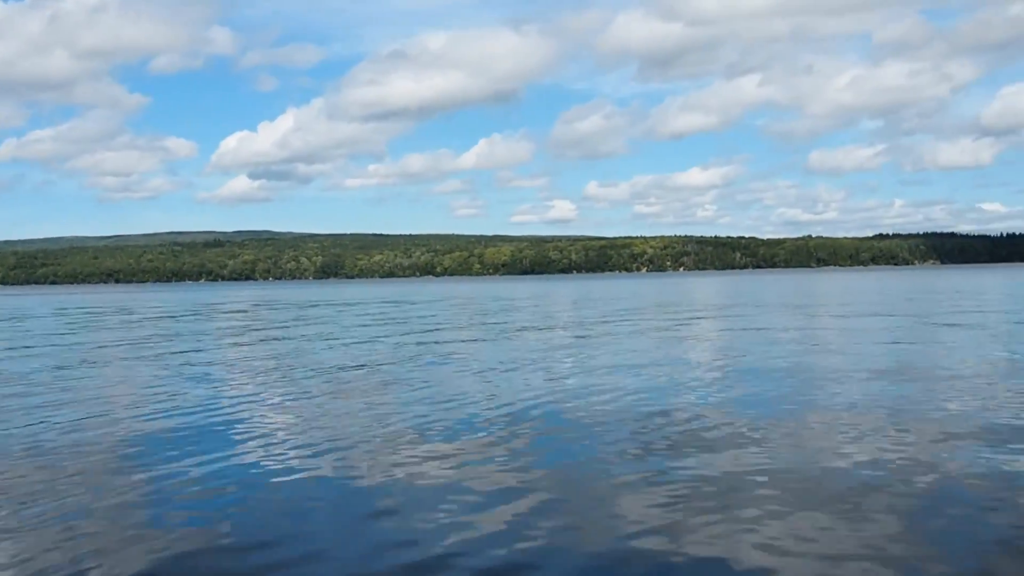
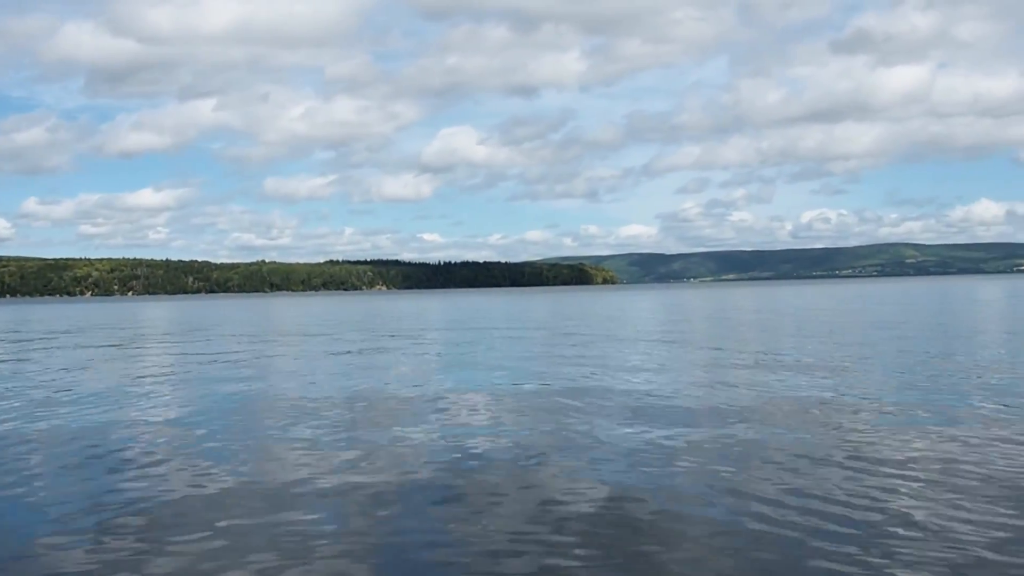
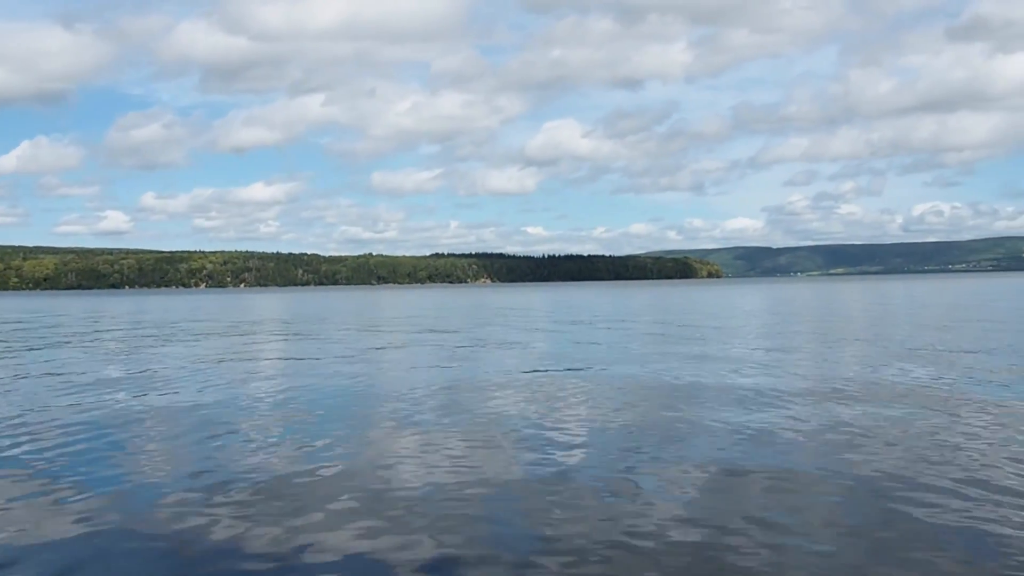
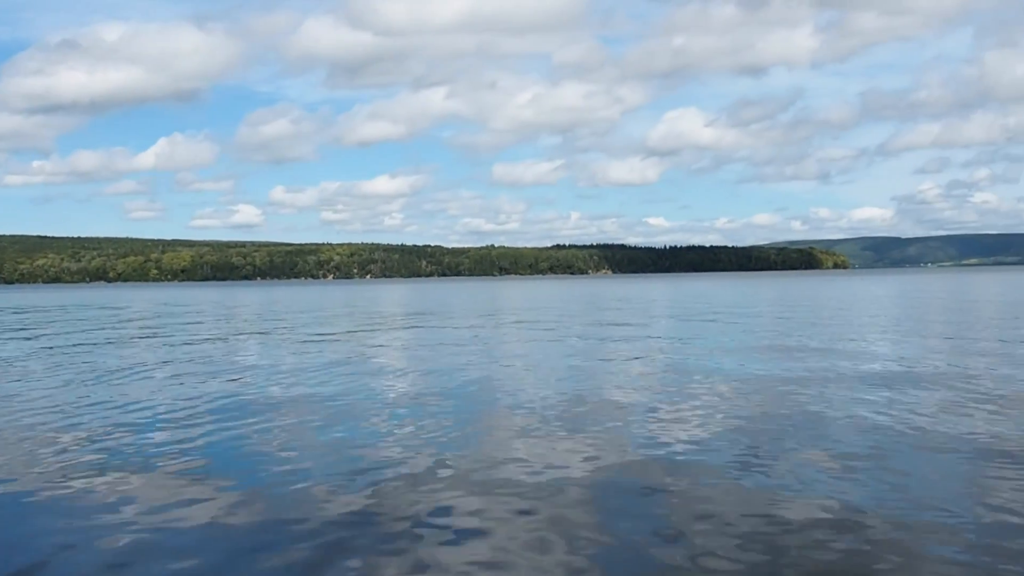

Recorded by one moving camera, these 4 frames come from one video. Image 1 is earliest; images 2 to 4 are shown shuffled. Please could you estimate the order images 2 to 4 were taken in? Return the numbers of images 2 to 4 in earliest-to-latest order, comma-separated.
4, 3, 2
